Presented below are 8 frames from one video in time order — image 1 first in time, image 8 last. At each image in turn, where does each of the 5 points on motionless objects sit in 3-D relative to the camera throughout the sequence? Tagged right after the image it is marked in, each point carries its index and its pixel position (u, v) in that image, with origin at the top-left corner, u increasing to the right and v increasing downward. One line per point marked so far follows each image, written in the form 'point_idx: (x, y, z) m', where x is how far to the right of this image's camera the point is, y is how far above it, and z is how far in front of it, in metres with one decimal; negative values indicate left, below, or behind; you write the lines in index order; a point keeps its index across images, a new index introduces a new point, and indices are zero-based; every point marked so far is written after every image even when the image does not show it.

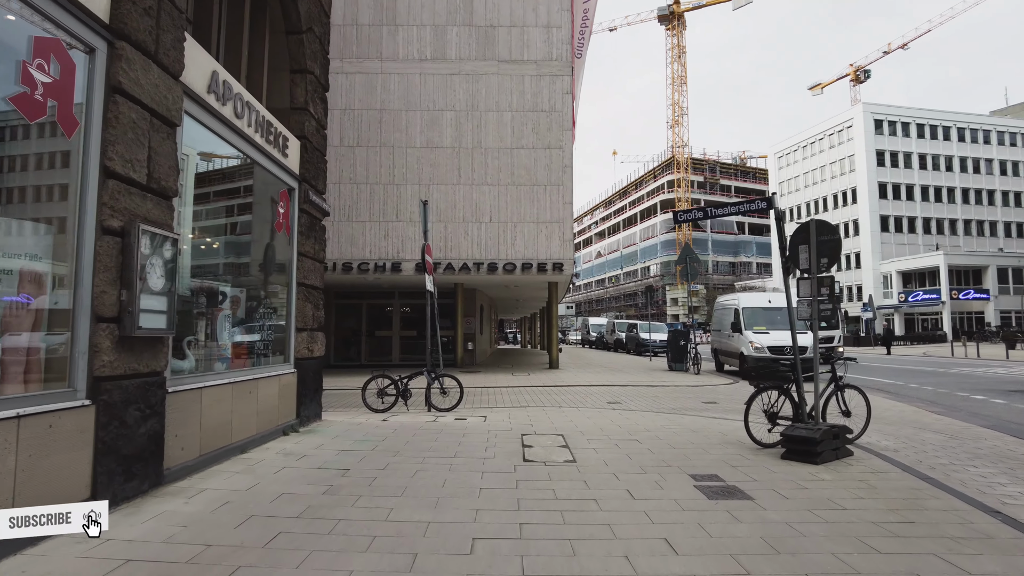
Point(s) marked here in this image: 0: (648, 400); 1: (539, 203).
0: (+2.5, -2.1, +12.1) m
1: (+0.8, +2.5, +18.8) m
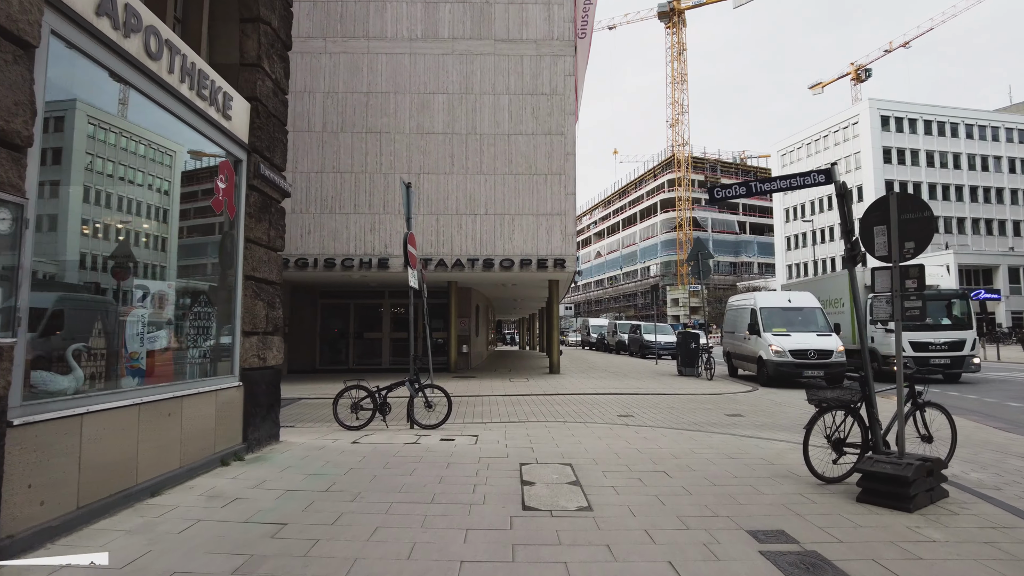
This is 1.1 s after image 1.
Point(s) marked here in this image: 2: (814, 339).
0: (+2.5, -2.1, +10.7) m
1: (+0.7, +2.6, +17.4) m
2: (+7.3, -1.2, +15.8) m
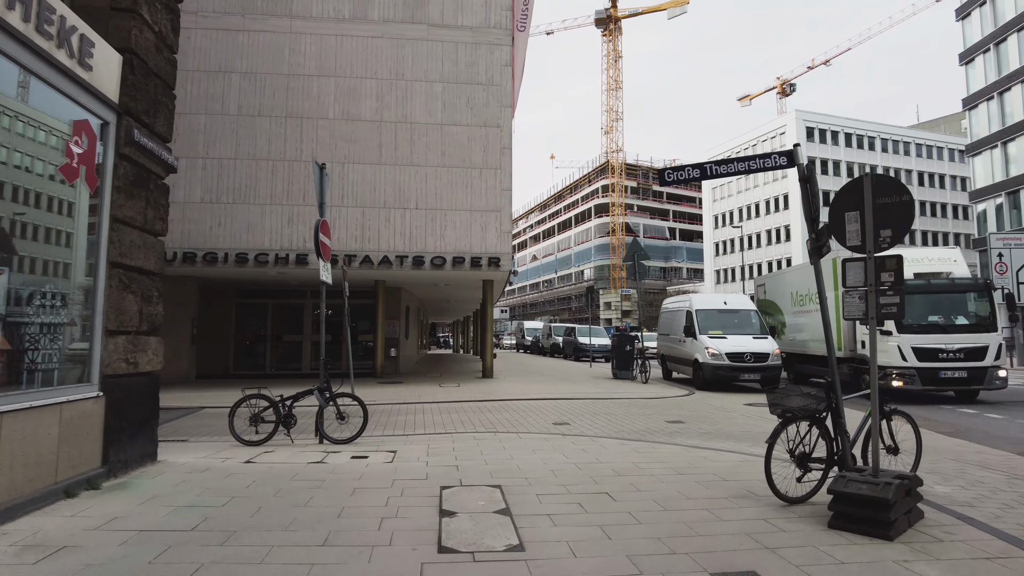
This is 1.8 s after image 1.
0: (+1.4, -2.0, +10.0) m
1: (-1.0, +2.6, +16.5) m
2: (+5.7, -1.3, +15.6) m
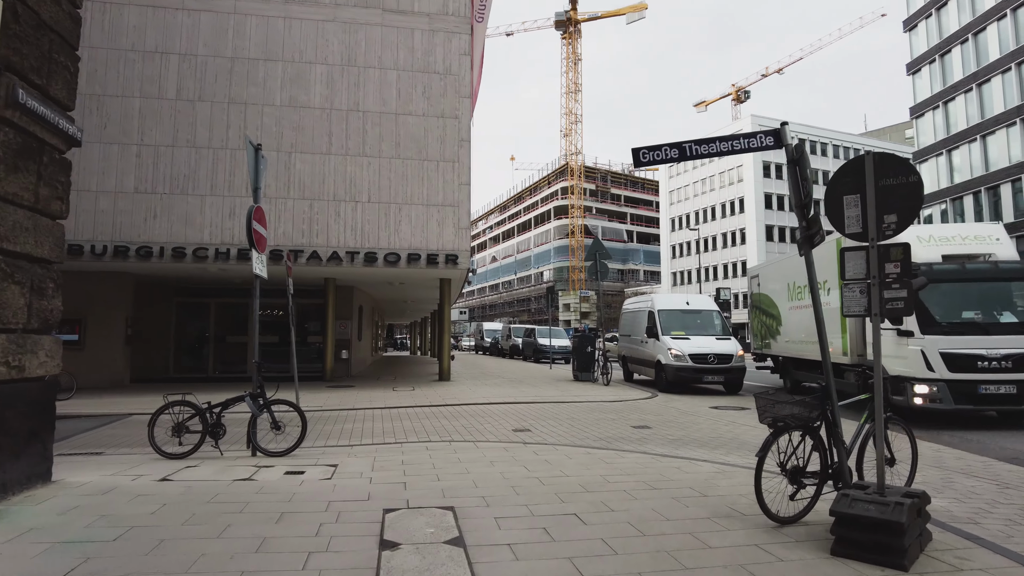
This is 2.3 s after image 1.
0: (+0.8, -2.0, +9.4) m
1: (-2.0, +2.6, +15.7) m
2: (+4.7, -1.3, +15.2) m
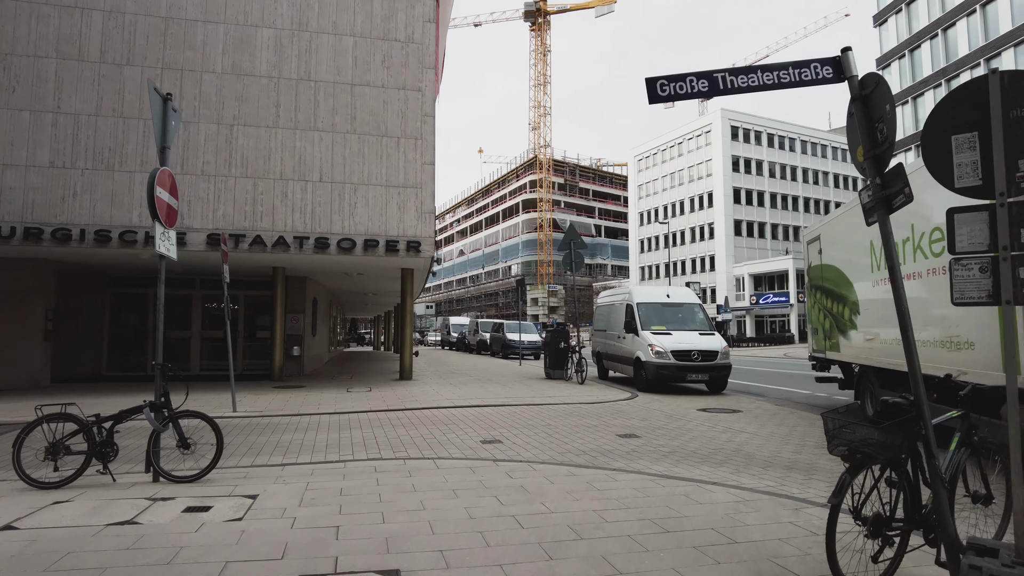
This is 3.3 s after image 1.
0: (+0.4, -1.9, +8.1) m
1: (-2.7, +2.8, +14.3) m
2: (+4.0, -1.1, +14.1) m
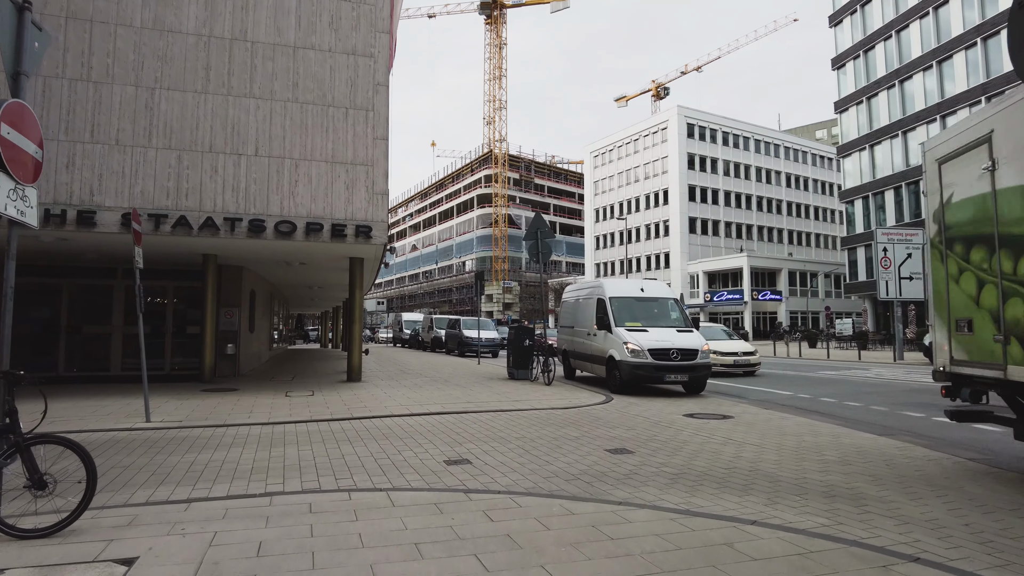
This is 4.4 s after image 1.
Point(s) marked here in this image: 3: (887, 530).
0: (0.0, -1.7, +6.7) m
1: (-3.5, +3.0, +12.7) m
2: (+3.3, -1.0, +13.0) m
3: (+2.4, -1.6, +4.2) m
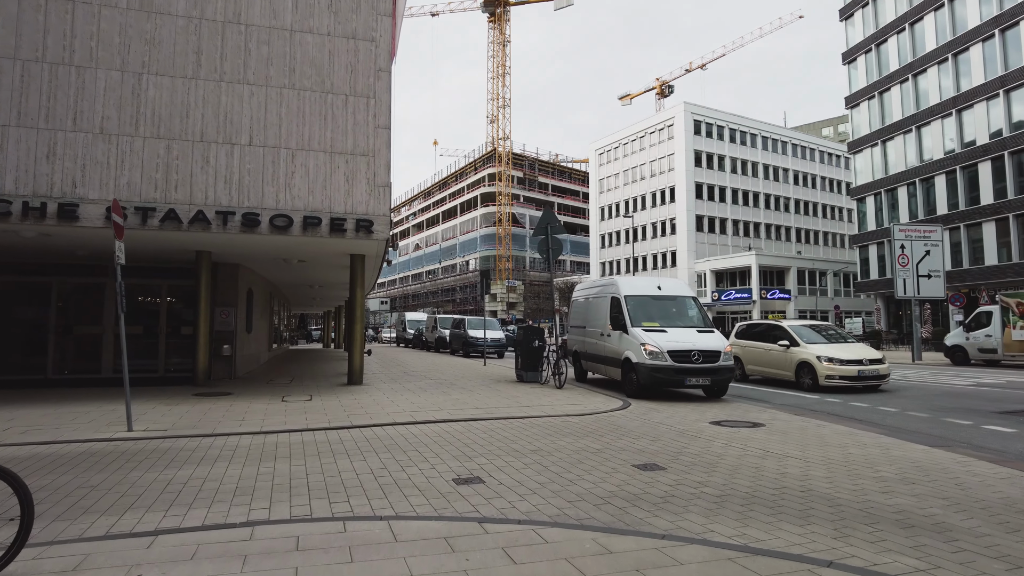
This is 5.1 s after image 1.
0: (+0.2, -1.7, +6.0) m
1: (-3.3, +3.1, +11.9) m
2: (+3.5, -0.9, +12.3) m
3: (+2.6, -1.5, +3.4) m
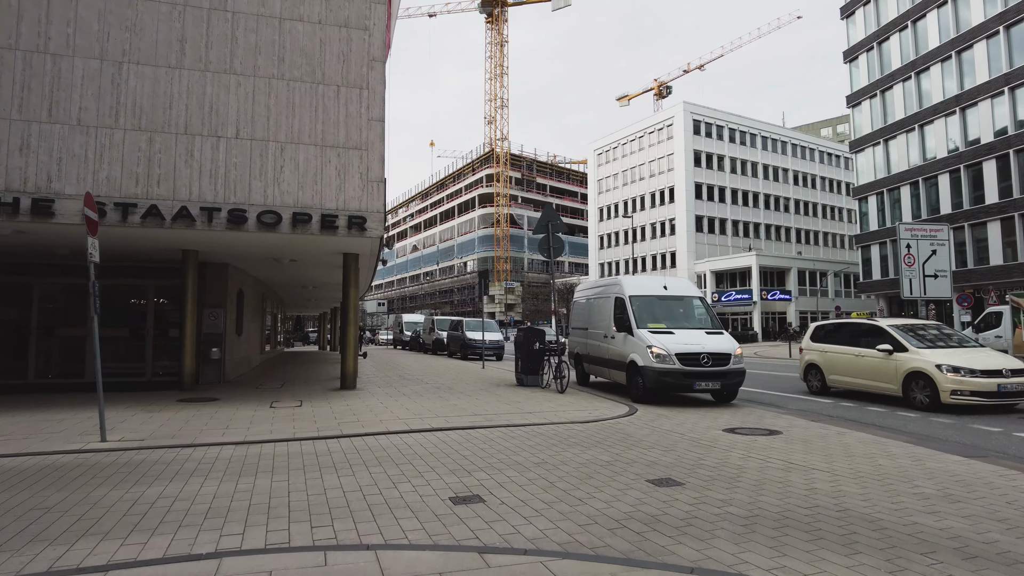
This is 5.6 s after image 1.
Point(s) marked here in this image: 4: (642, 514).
0: (+0.2, -1.7, +5.5) m
1: (-3.3, +3.1, +11.4) m
2: (+3.5, -0.9, +11.7) m
3: (+2.6, -1.5, +2.9) m
4: (+0.9, -1.6, +4.7) m
